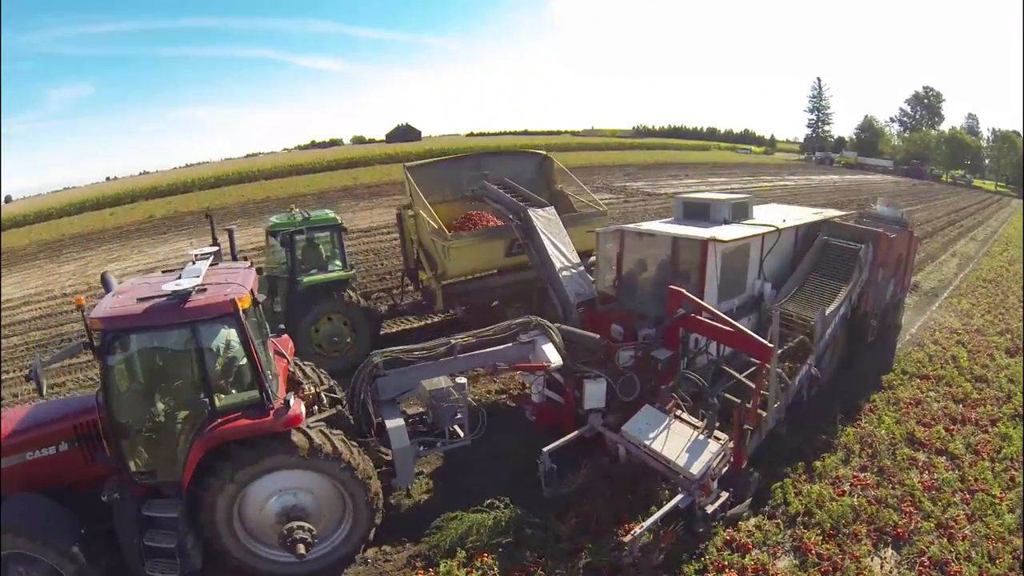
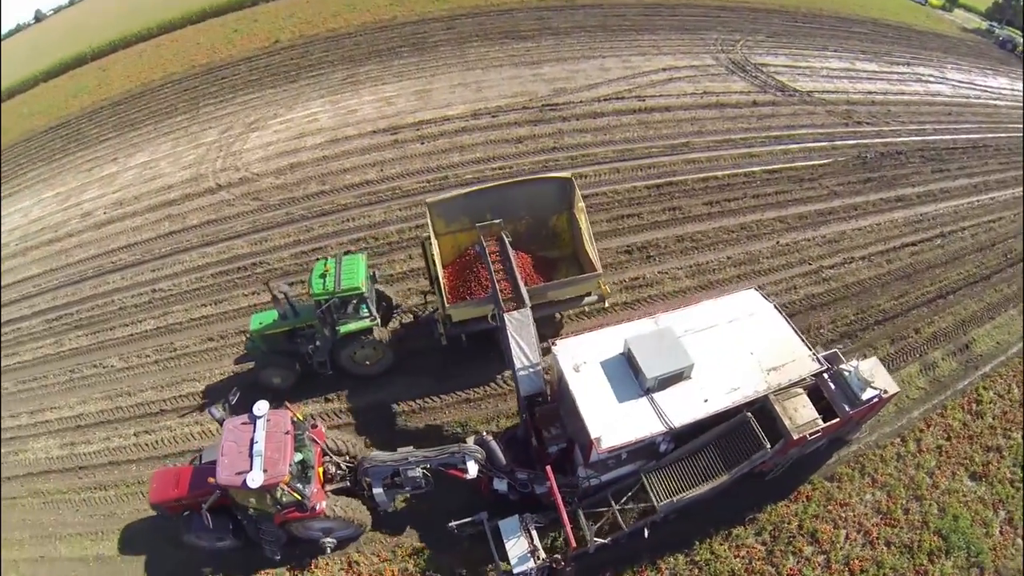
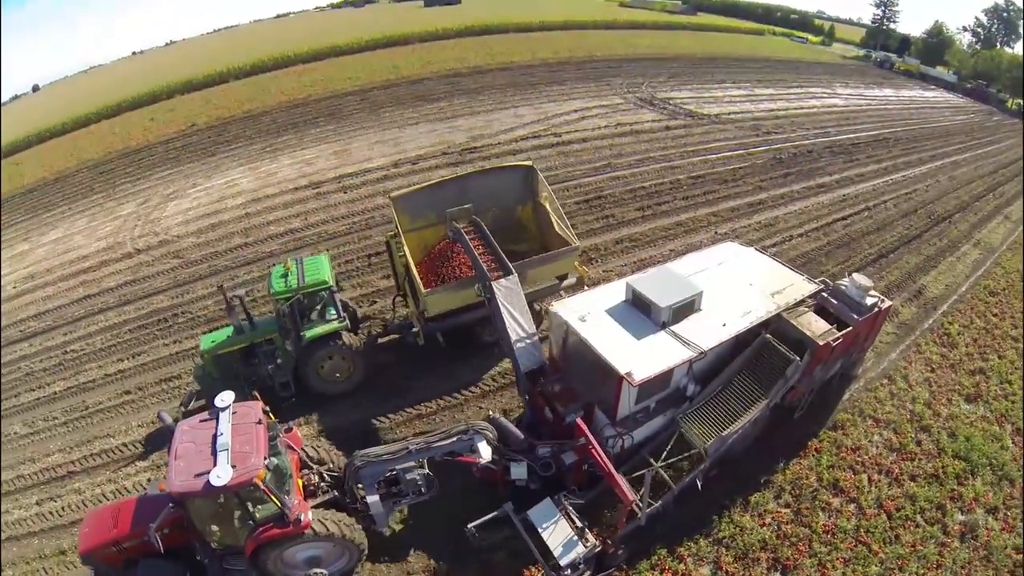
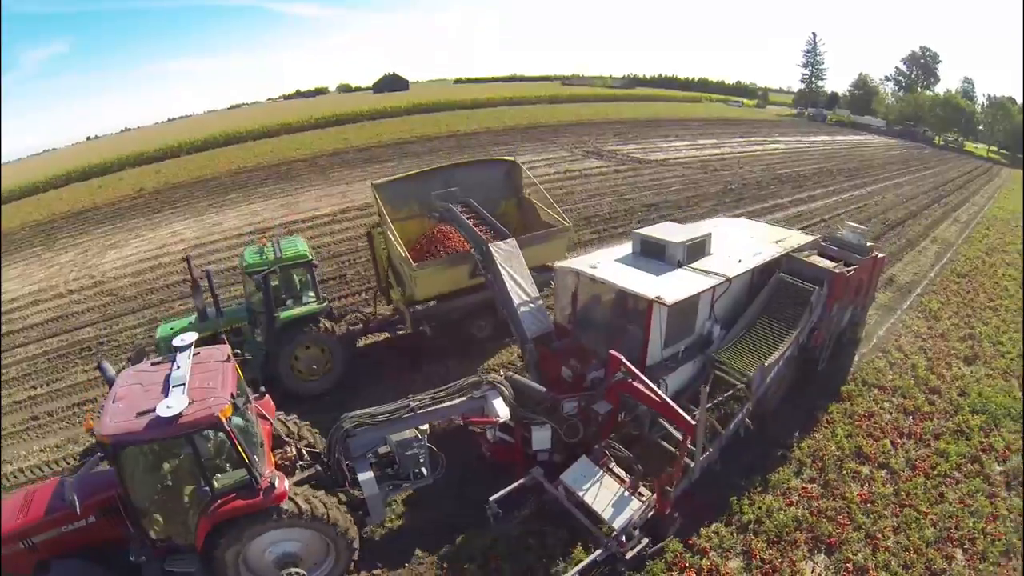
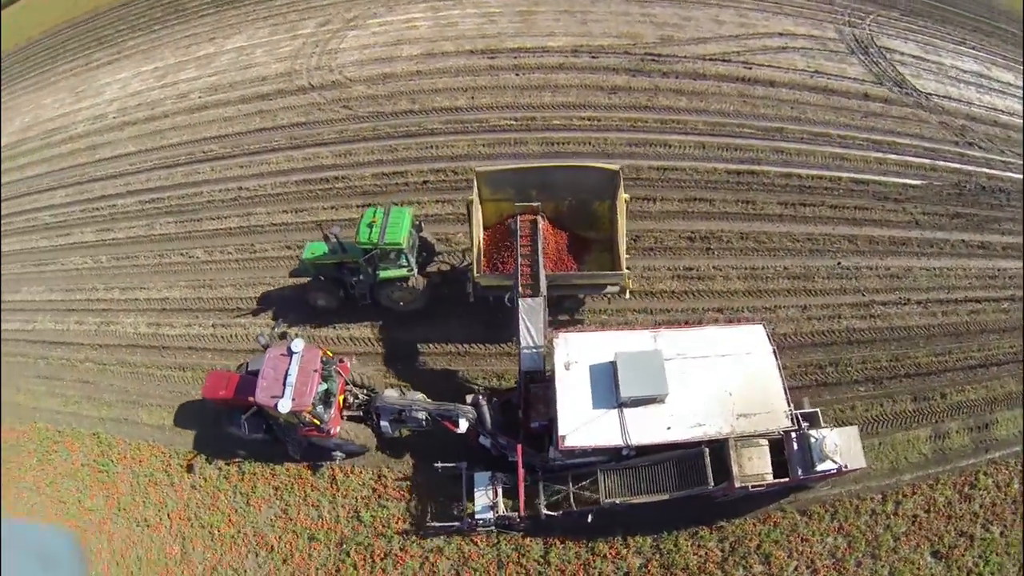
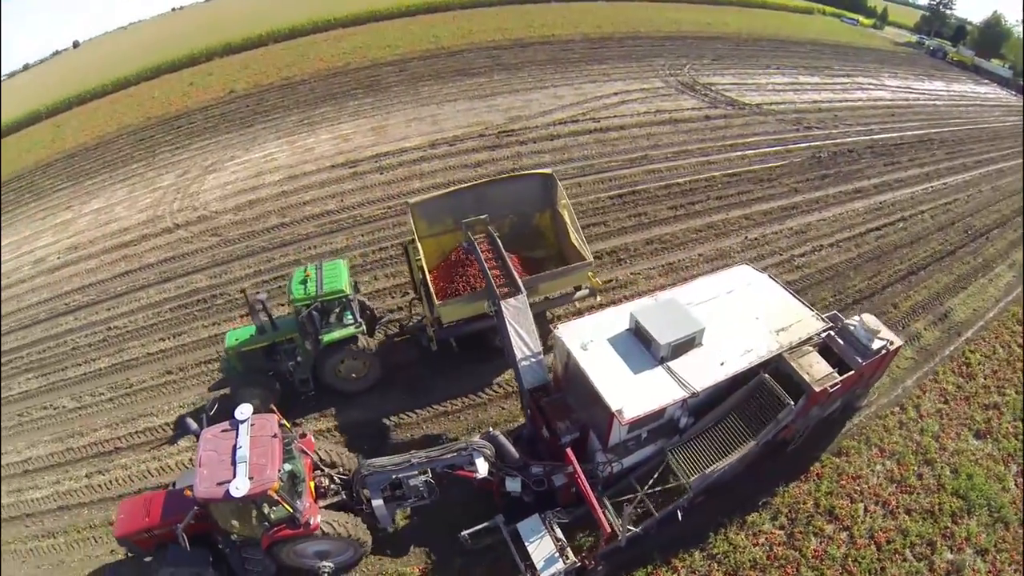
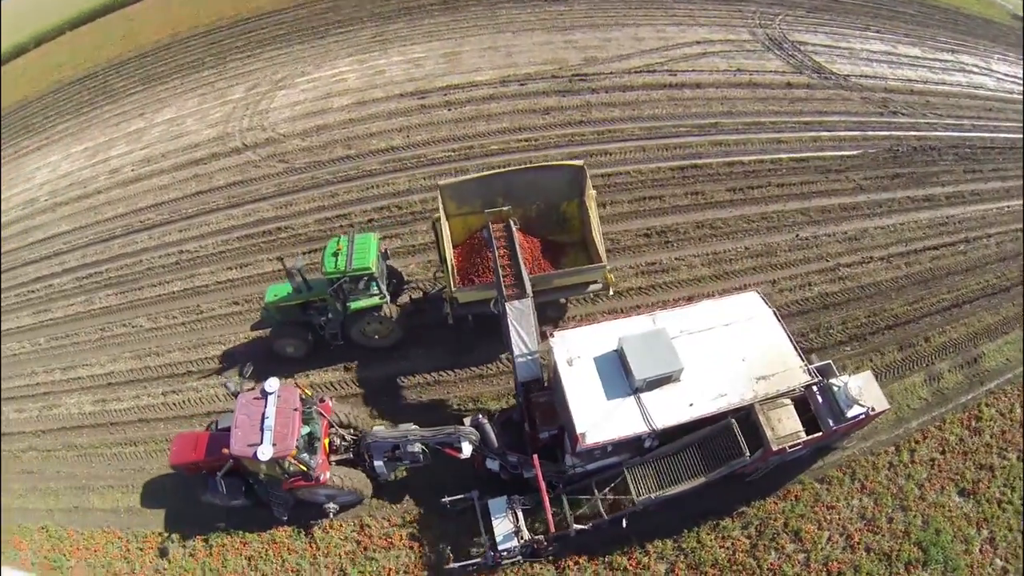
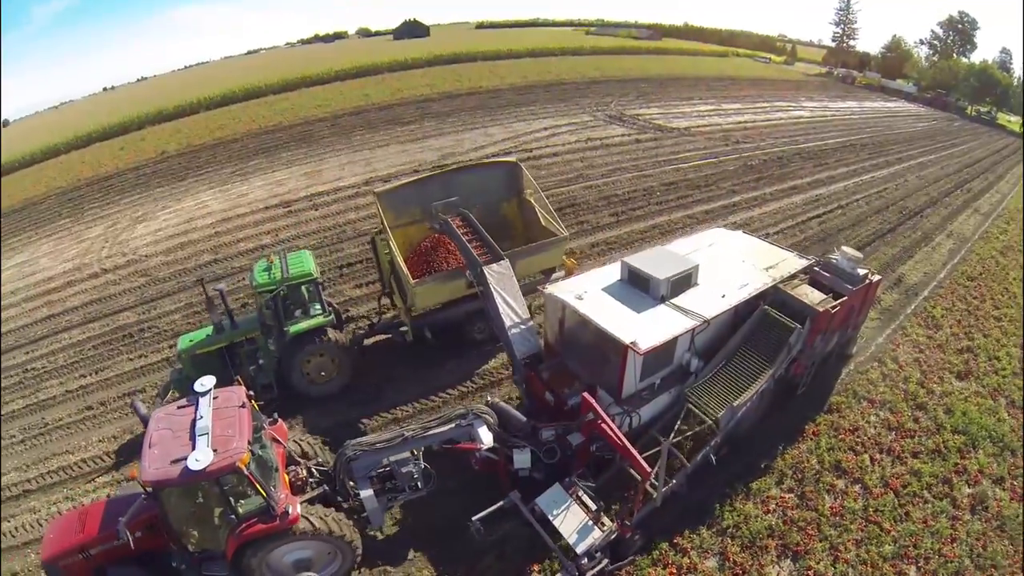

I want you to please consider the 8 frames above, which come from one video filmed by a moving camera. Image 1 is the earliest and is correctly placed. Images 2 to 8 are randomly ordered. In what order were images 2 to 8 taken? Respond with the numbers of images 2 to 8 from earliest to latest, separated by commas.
4, 8, 3, 6, 2, 7, 5
